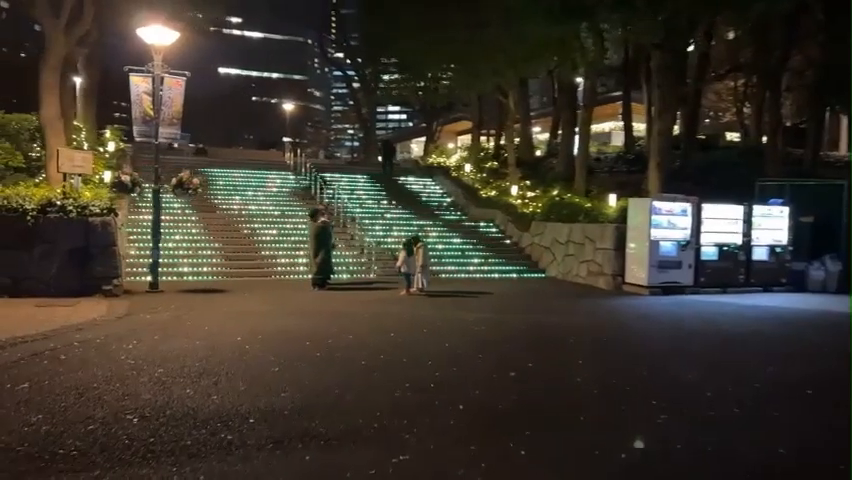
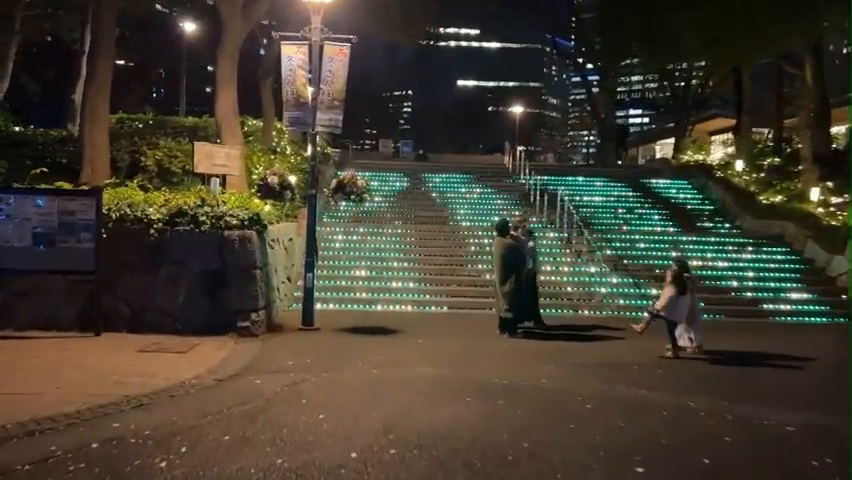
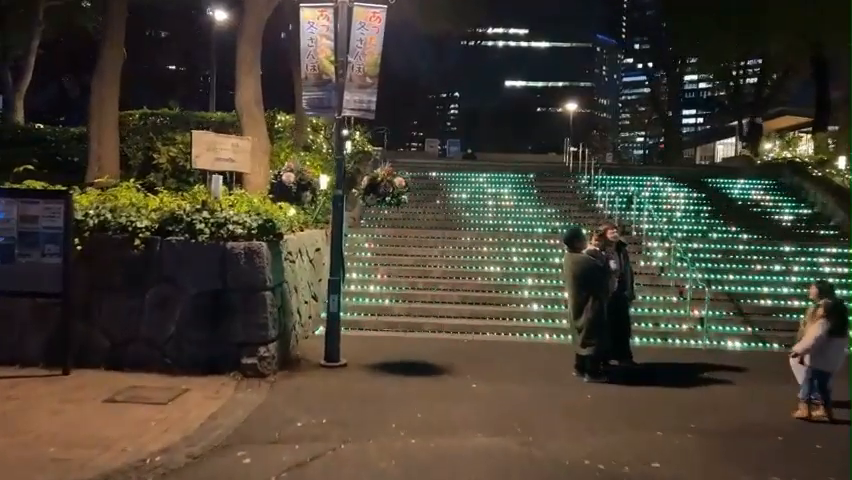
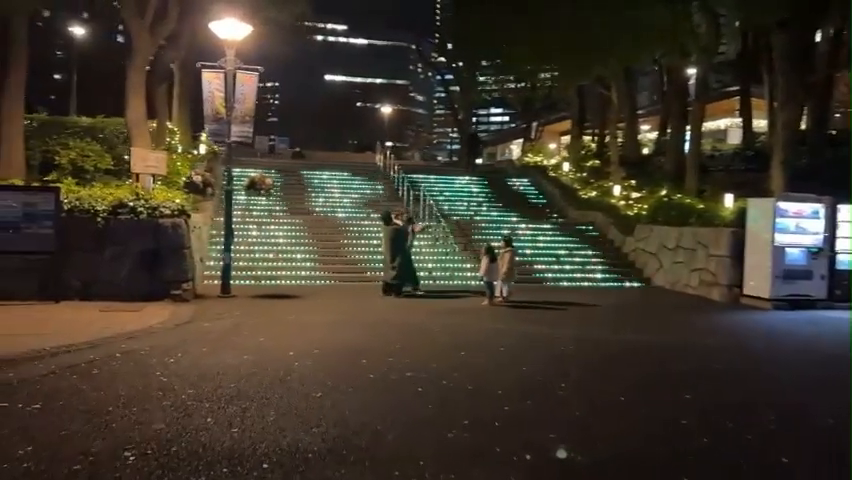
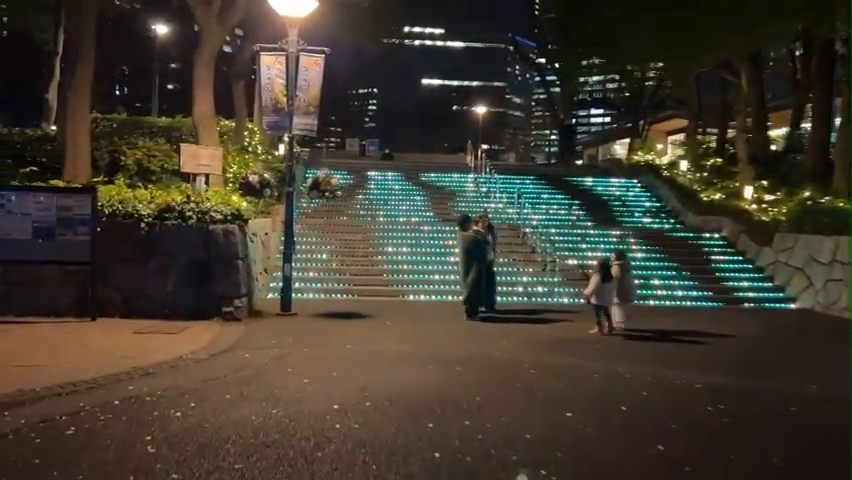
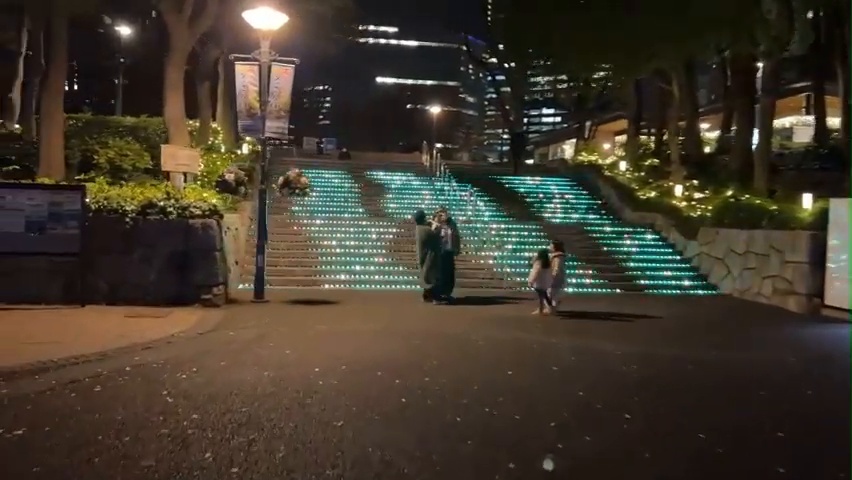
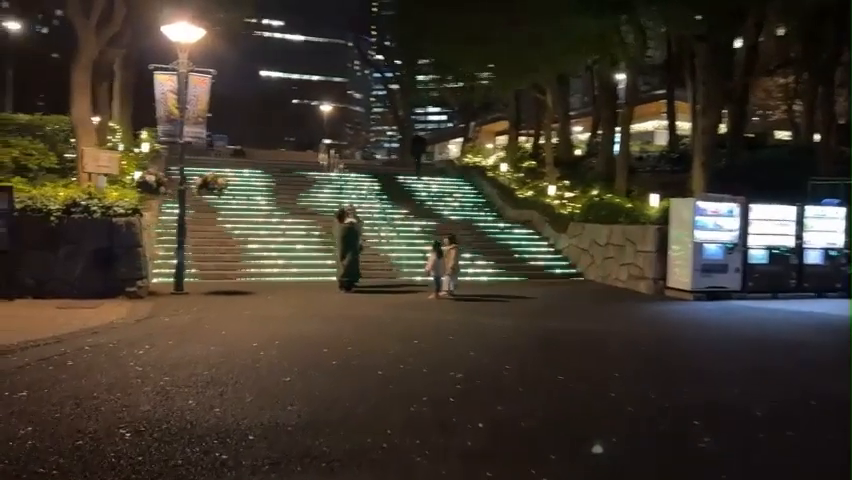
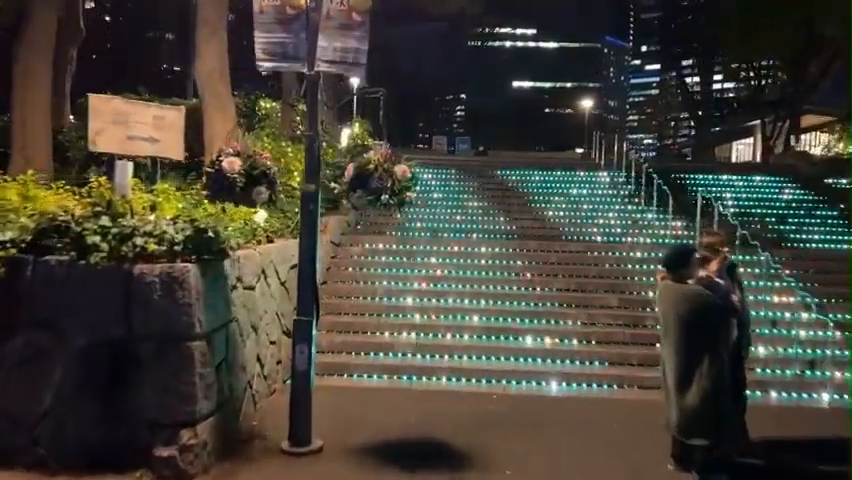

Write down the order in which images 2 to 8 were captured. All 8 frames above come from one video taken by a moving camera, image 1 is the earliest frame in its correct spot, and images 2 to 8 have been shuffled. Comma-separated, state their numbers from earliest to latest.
7, 4, 6, 5, 2, 3, 8
